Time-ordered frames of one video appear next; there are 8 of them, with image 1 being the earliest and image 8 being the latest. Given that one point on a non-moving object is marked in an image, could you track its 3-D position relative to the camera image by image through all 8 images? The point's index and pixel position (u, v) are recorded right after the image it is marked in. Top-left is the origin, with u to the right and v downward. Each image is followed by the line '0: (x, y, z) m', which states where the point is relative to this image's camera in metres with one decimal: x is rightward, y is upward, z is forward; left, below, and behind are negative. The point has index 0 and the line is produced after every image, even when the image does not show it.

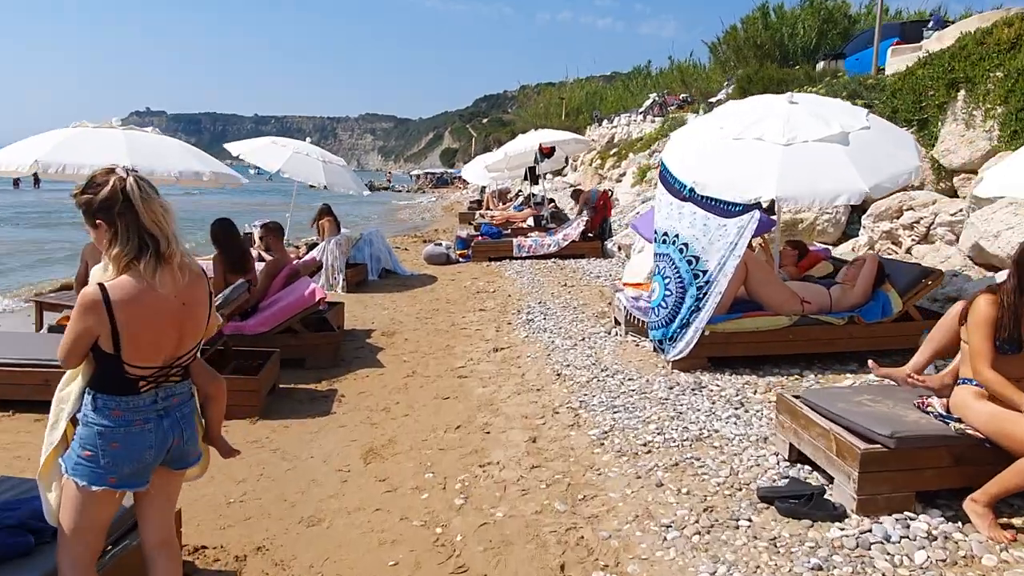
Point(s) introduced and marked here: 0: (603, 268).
0: (+1.6, +0.3, +12.8) m
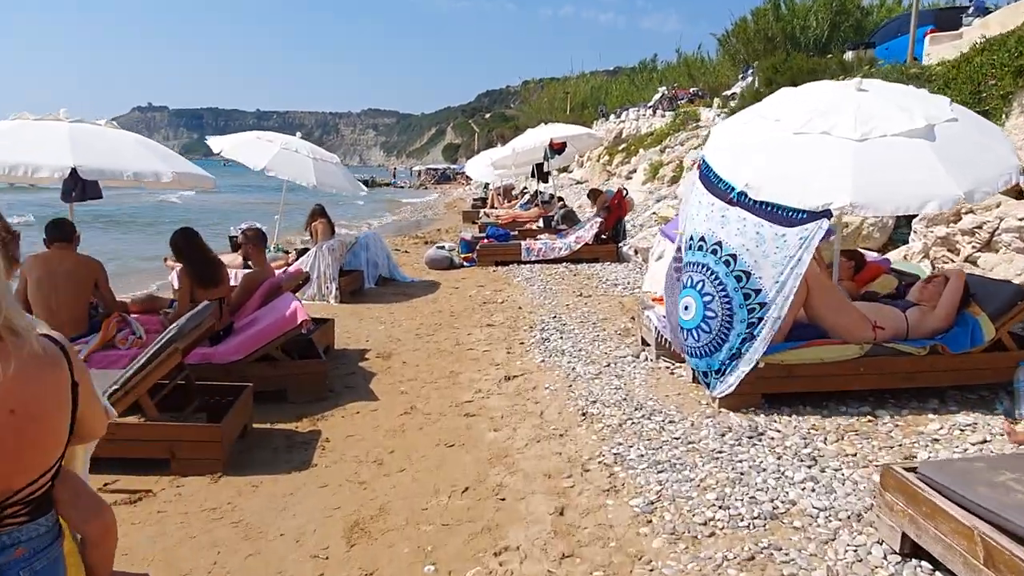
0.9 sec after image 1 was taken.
0: (+1.7, +0.2, +11.8) m
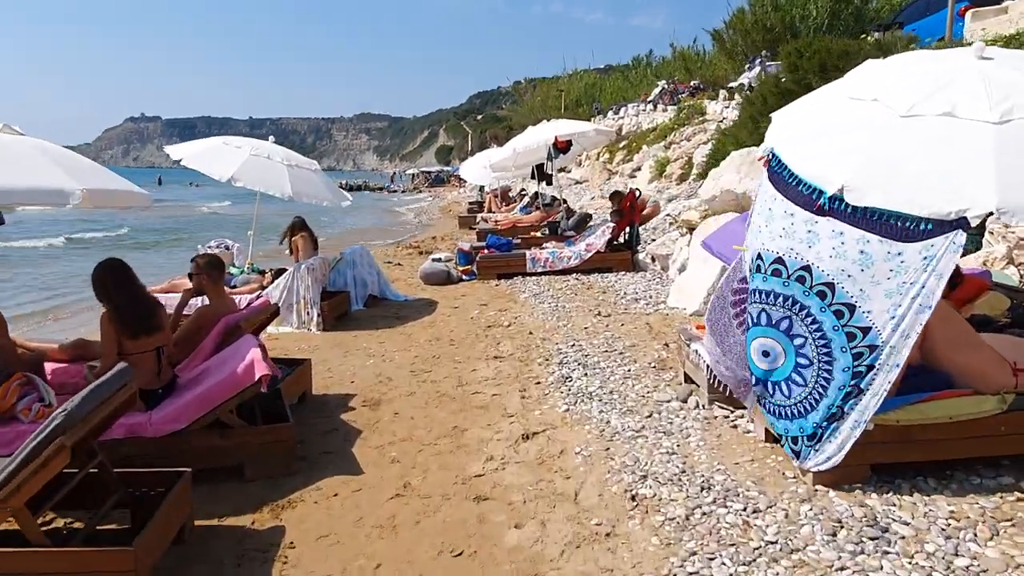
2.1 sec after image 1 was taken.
0: (+1.8, 0.0, +10.5) m
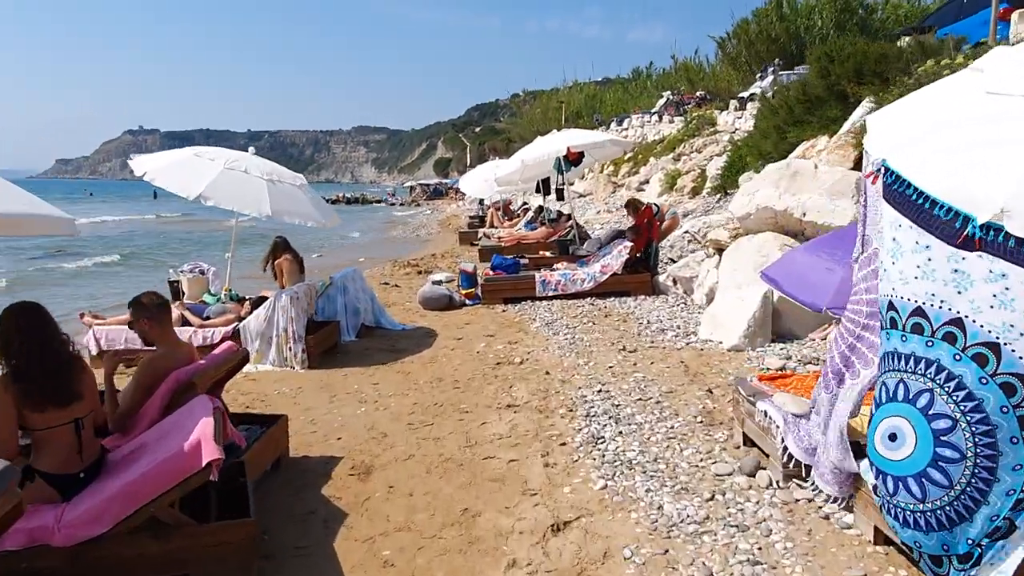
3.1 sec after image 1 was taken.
0: (+1.9, -0.4, +9.4) m
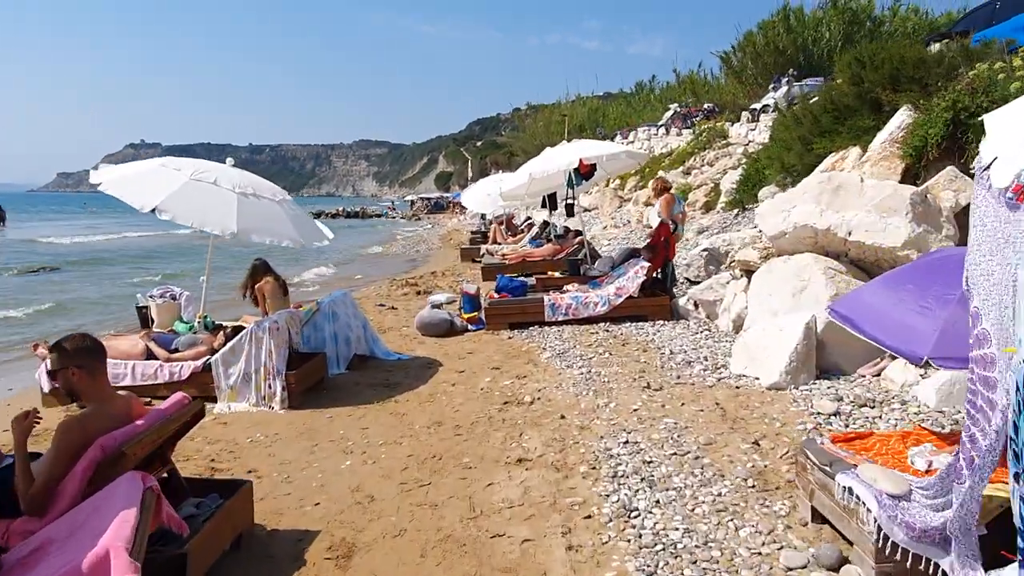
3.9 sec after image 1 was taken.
0: (+2.0, -0.7, +8.5) m
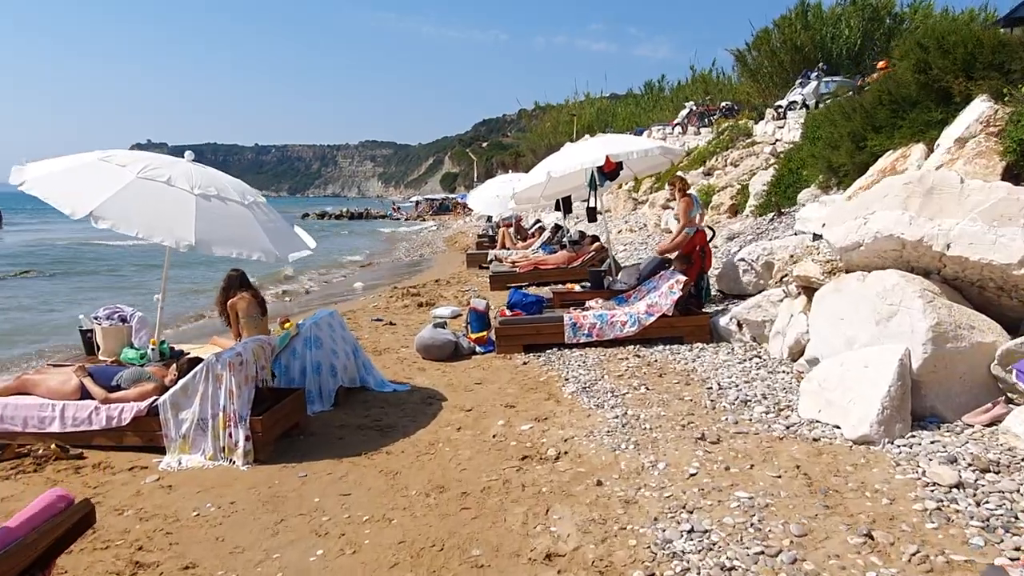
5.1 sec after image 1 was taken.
0: (+2.2, -0.9, +7.1) m
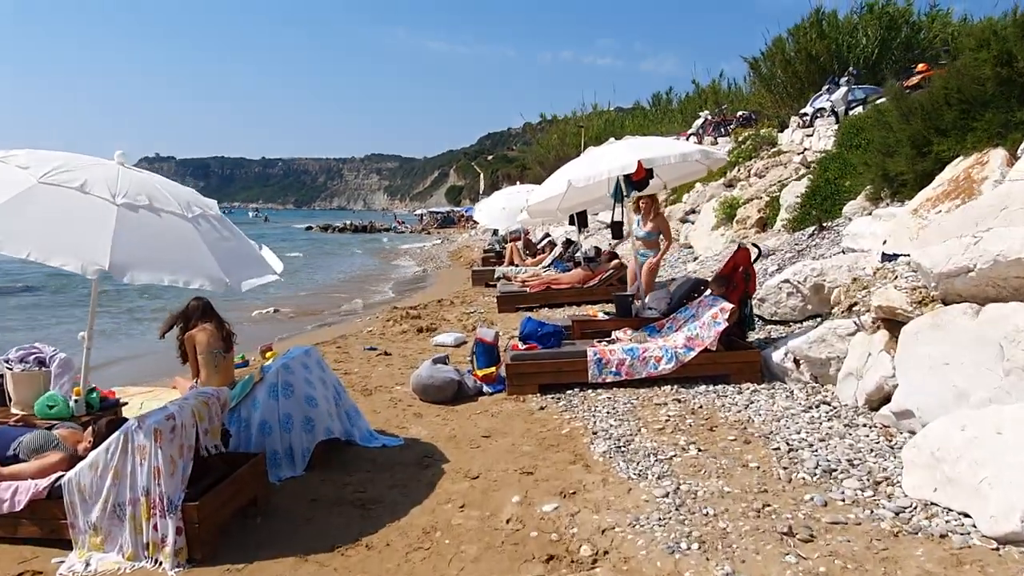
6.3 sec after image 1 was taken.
0: (+2.3, -1.1, +5.7) m
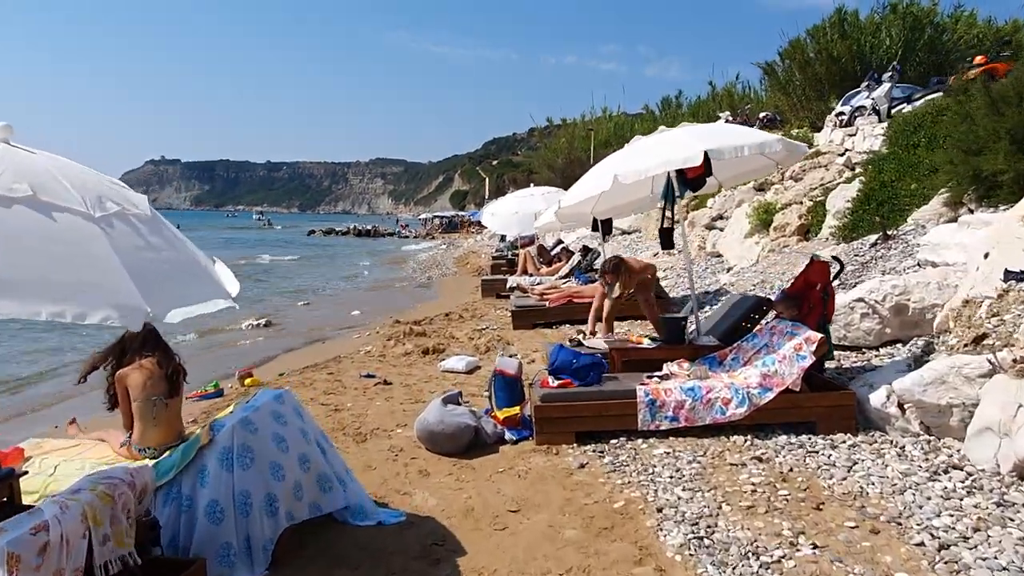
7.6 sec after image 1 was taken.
0: (+2.5, -1.3, +4.2) m
